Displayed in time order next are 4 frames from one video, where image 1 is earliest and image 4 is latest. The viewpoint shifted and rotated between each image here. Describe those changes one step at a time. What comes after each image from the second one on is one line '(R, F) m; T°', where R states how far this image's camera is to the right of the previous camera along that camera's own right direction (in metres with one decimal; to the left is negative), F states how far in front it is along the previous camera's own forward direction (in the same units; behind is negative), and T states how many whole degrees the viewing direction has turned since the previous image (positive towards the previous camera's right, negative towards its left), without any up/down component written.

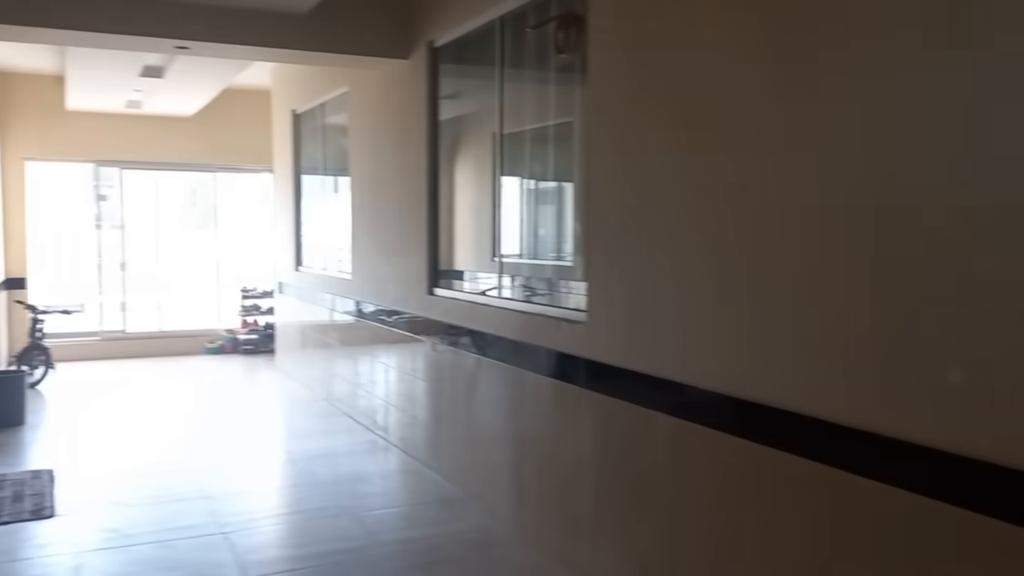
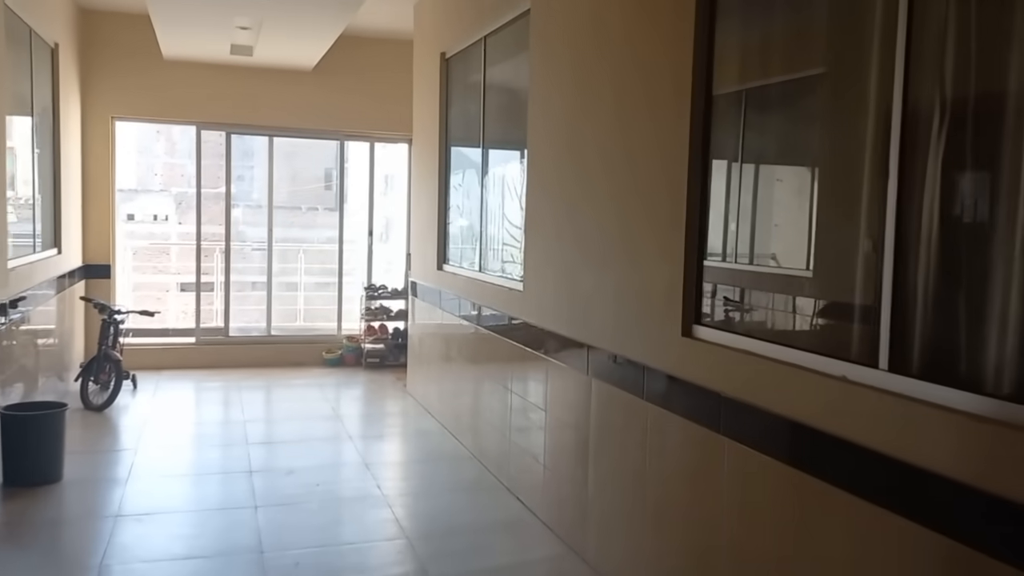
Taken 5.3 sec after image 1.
(-0.6, +2.1) m; -8°
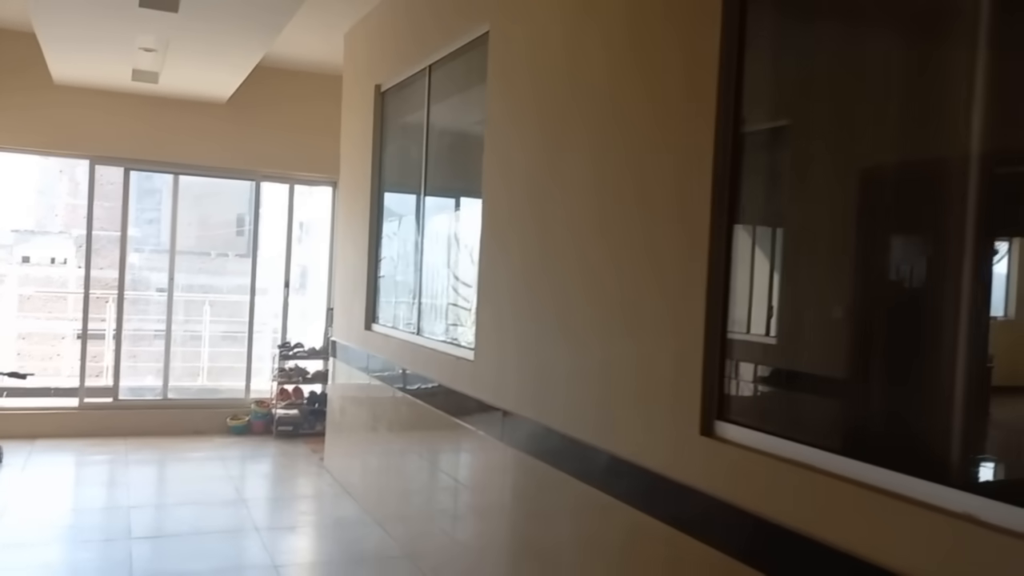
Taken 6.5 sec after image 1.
(-0.1, +0.6) m; +6°
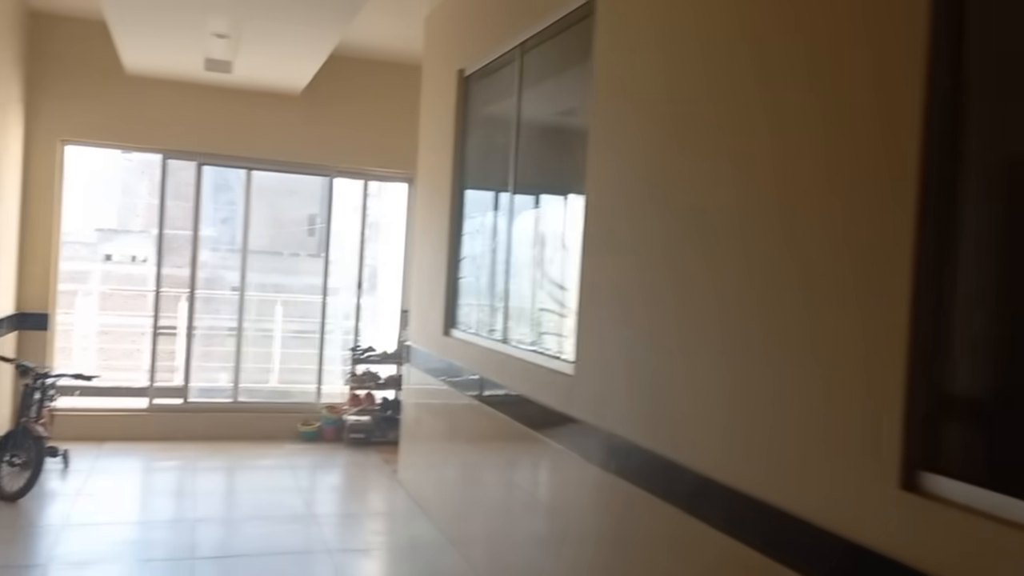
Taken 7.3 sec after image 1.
(-0.1, +0.4) m; -4°
